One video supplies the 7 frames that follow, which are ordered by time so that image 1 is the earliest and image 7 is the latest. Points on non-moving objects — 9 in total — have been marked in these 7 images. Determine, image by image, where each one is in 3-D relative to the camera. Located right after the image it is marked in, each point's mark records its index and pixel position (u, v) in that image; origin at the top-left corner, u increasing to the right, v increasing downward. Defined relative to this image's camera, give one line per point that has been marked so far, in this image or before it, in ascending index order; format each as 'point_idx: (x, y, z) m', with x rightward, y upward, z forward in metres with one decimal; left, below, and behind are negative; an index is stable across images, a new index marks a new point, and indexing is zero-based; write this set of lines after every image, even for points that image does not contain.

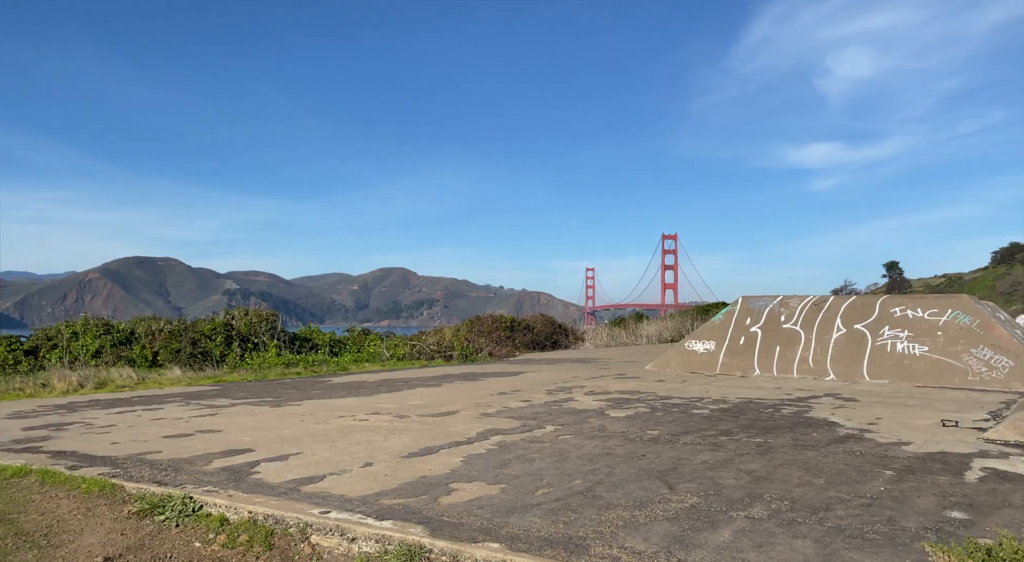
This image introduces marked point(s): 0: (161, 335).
0: (-6.8, -1.0, +14.7) m
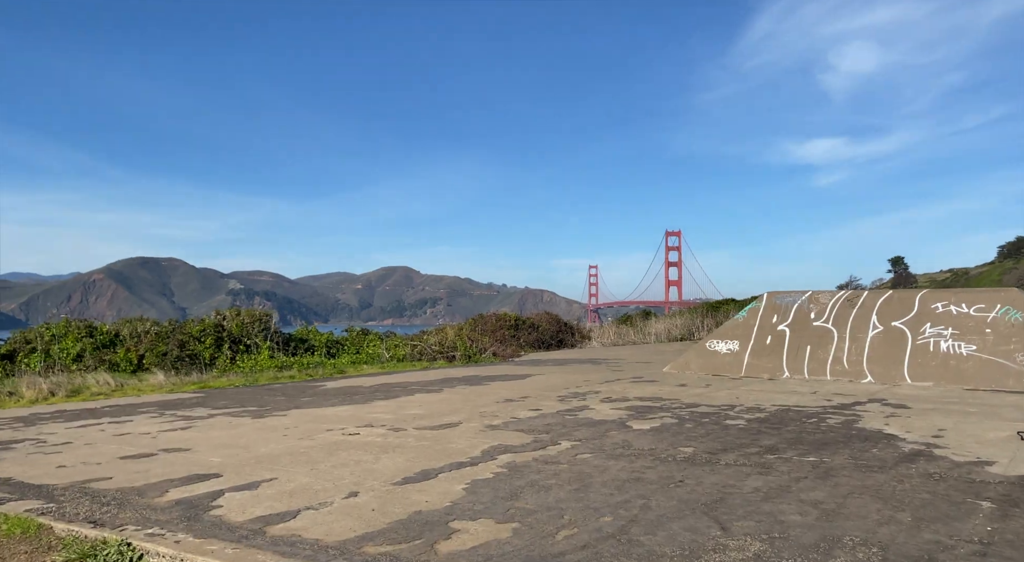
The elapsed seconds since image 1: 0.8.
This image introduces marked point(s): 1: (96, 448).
0: (-6.6, -1.0, +13.9) m
1: (-3.1, -1.2, +5.6) m
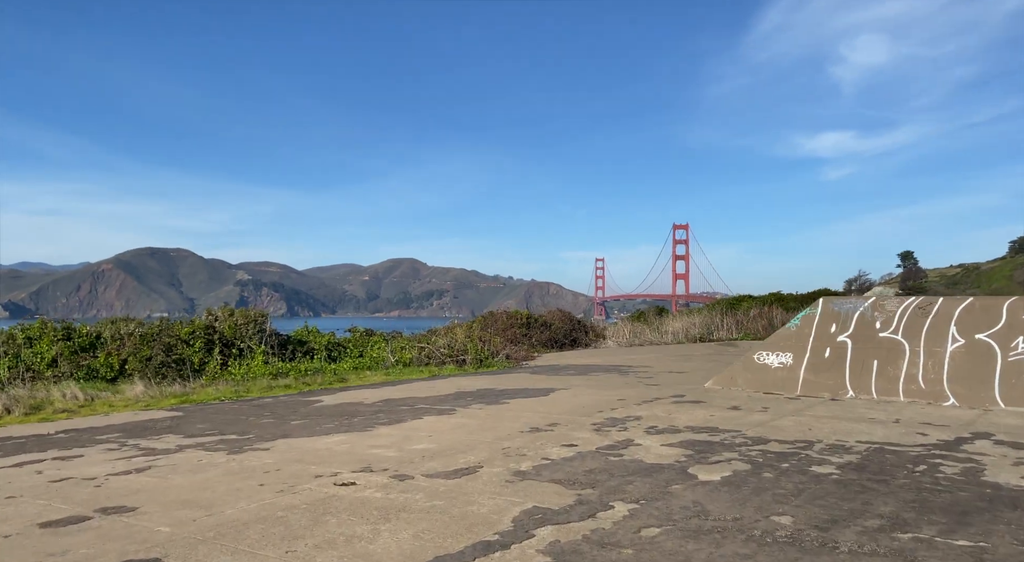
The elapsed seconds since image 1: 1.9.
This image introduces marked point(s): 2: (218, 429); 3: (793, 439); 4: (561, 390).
0: (-6.4, -1.0, +12.7) m
1: (-2.8, -1.3, +4.4) m
2: (-2.7, -1.4, +7.0) m
3: (+2.2, -1.3, +6.1) m
4: (+0.6, -1.4, +9.5) m
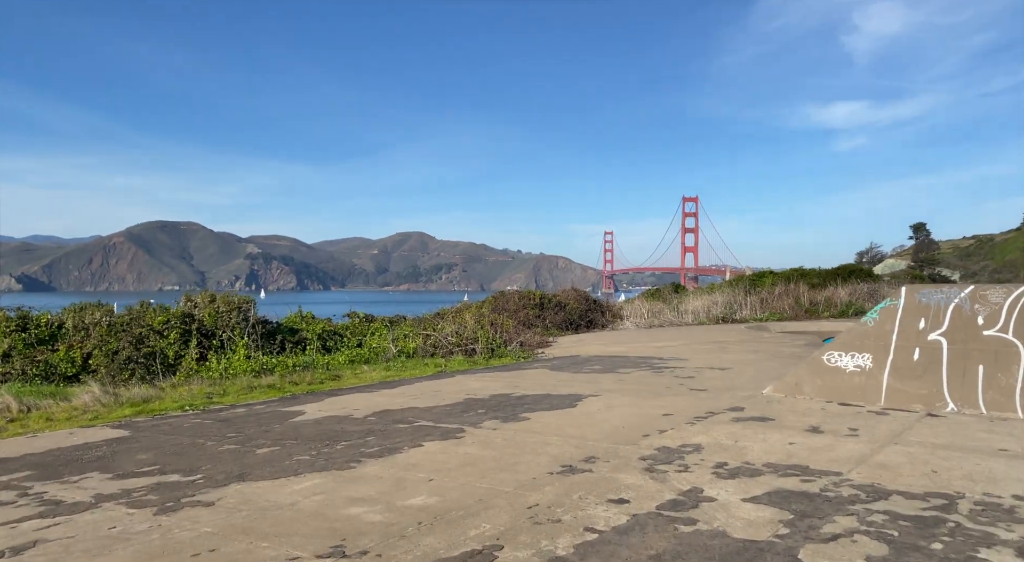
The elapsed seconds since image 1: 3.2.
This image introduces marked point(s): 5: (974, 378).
0: (-6.1, -0.7, +11.2) m
1: (-2.7, -1.3, +2.9) m
2: (-2.5, -1.3, +5.5) m
3: (+2.4, -1.2, +4.5) m
4: (+0.8, -1.2, +7.9) m
5: (+4.2, -0.9, +6.9) m
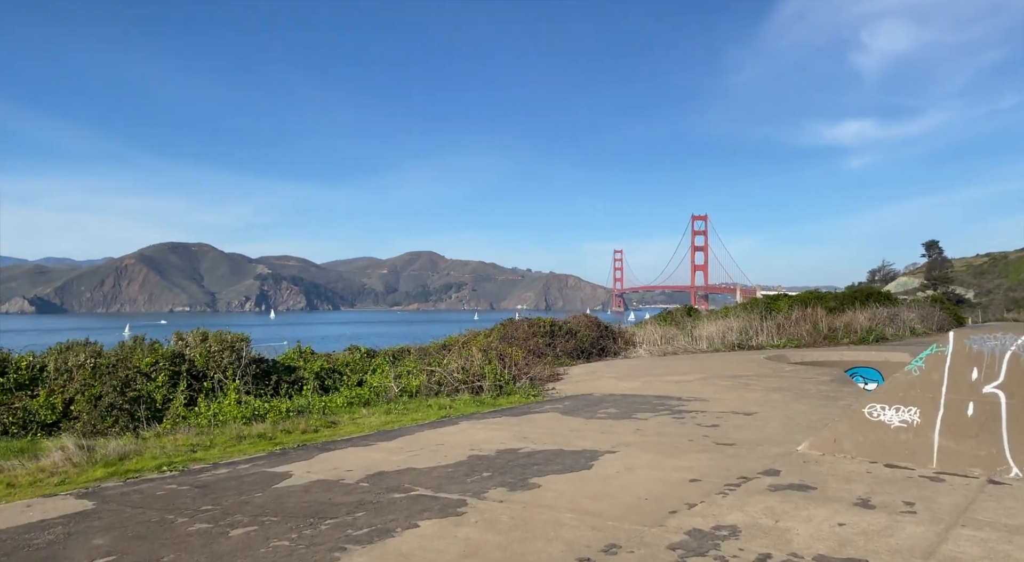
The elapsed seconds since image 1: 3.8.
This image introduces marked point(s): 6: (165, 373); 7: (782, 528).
0: (-6.0, -1.3, +10.6) m
1: (-2.7, -1.7, +2.2) m
2: (-2.5, -1.7, +4.8) m
3: (+2.4, -1.6, +3.7) m
4: (+0.9, -1.6, +7.2) m
5: (+4.3, -1.3, +6.2) m
6: (-4.8, -1.3, +10.7) m
7: (+1.7, -1.6, +5.0) m
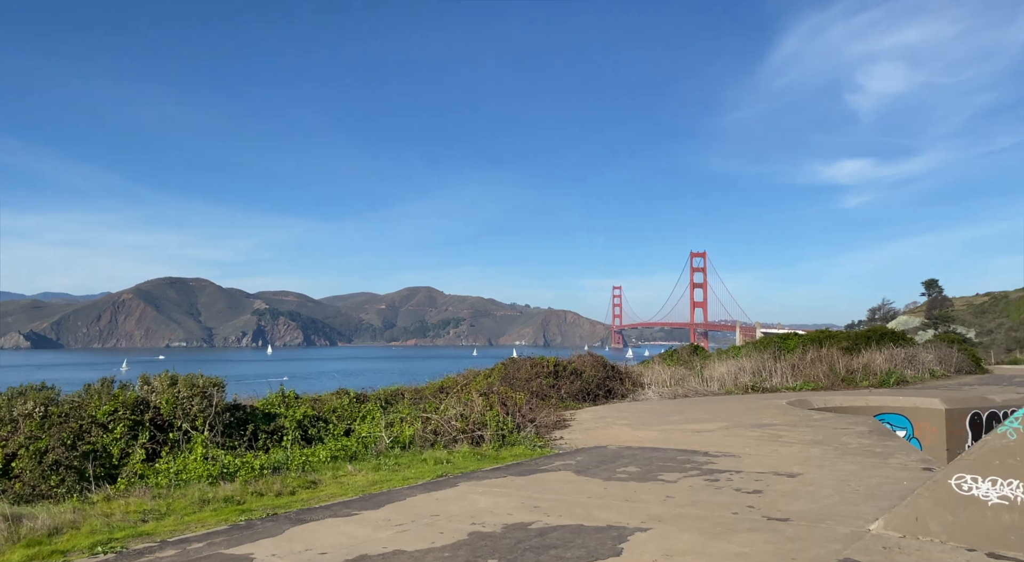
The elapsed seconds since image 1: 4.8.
0: (-5.9, -1.7, +9.3) m
1: (-2.6, -1.7, +0.9) m
2: (-2.4, -1.9, +3.5) m
3: (+2.5, -1.7, +2.5) m
4: (+1.0, -2.0, +5.9) m
5: (+4.3, -1.6, +4.9) m
6: (-4.8, -1.7, +9.4) m
7: (+1.8, -1.8, +3.7) m
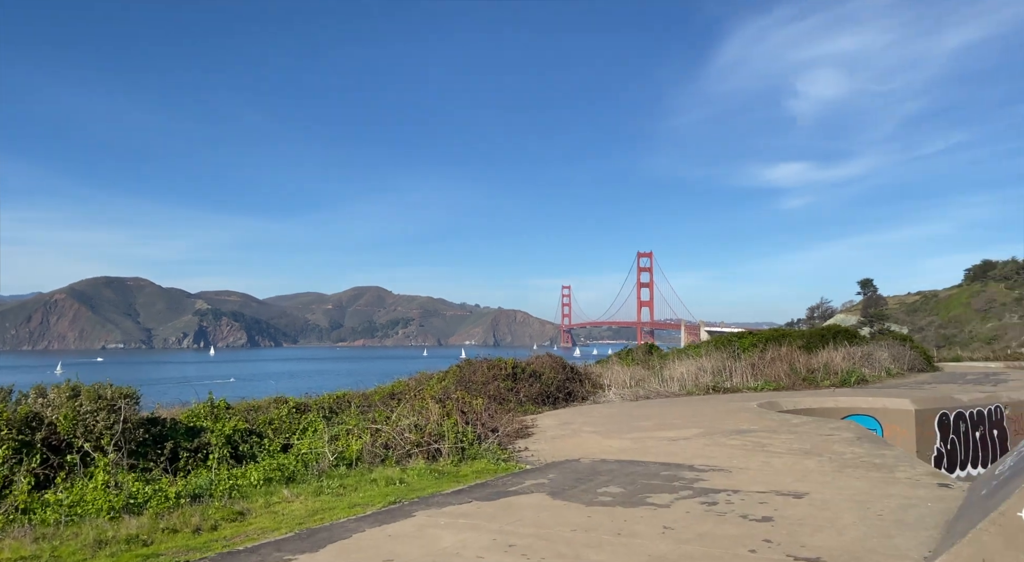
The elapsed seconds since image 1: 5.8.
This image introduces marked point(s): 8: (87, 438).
0: (-6.3, -1.6, +7.6) m
1: (-2.4, -1.7, -0.5) m
2: (-2.4, -1.8, +2.1) m
3: (+2.6, -1.7, +1.4) m
4: (+0.8, -1.9, +4.7) m
5: (+4.3, -1.5, +3.9) m
6: (-5.1, -1.7, +7.8) m
7: (+1.8, -1.7, +2.5) m
8: (-4.6, -1.7, +8.3) m
